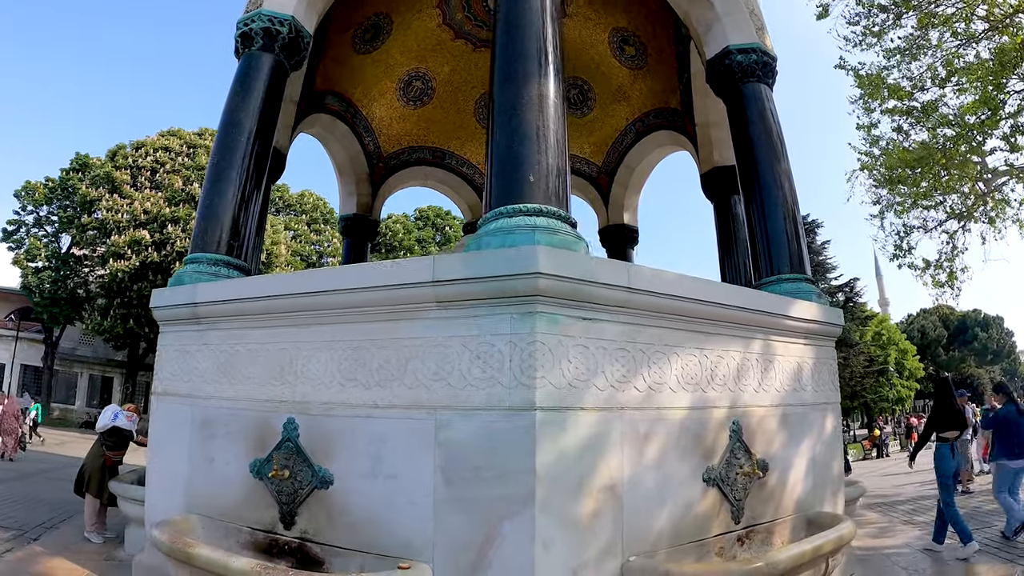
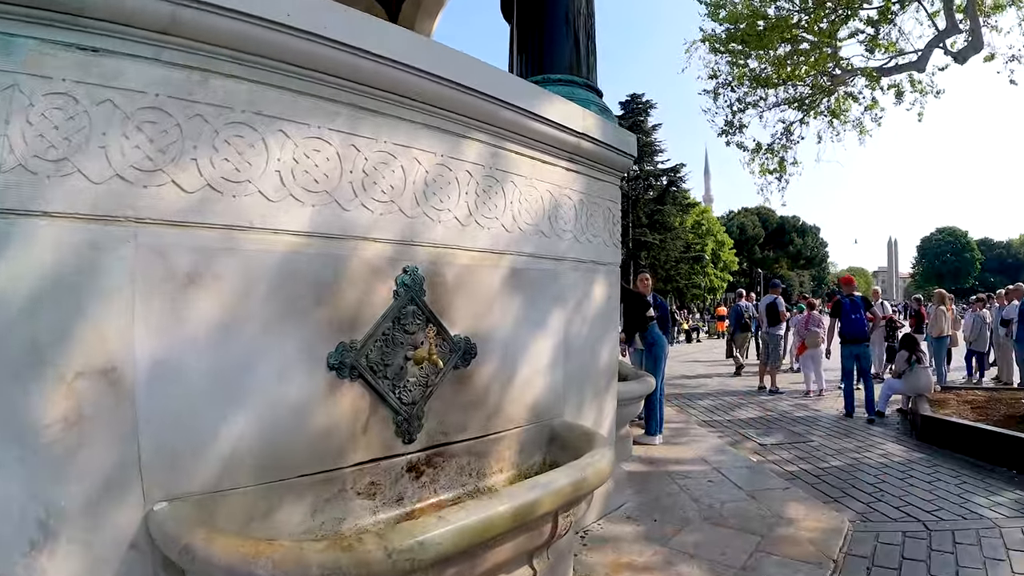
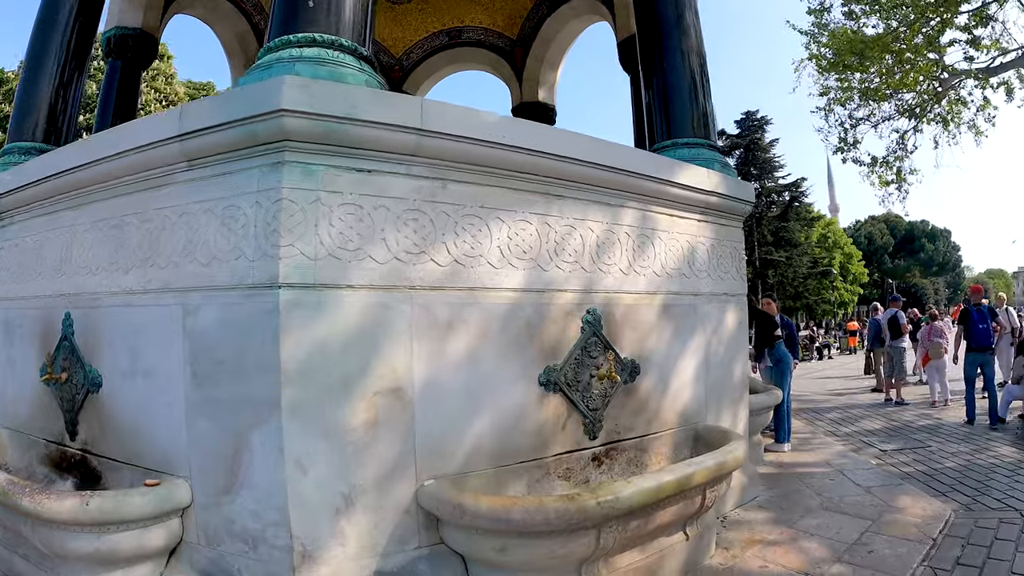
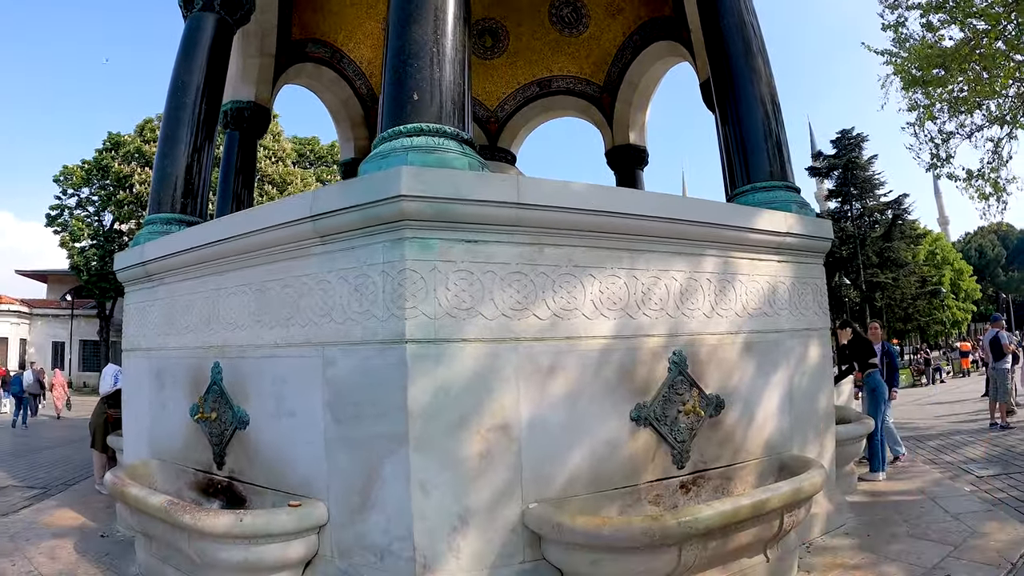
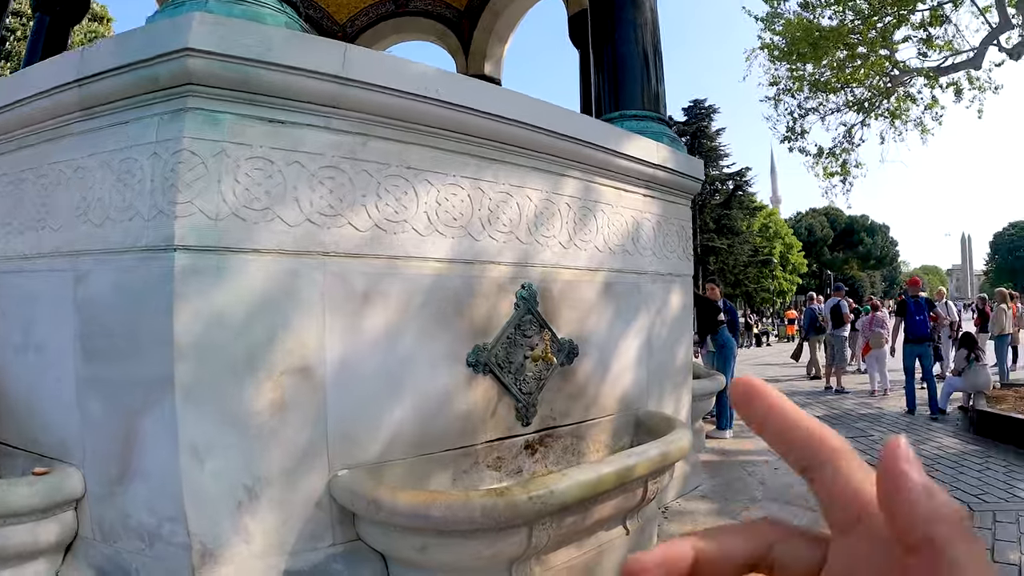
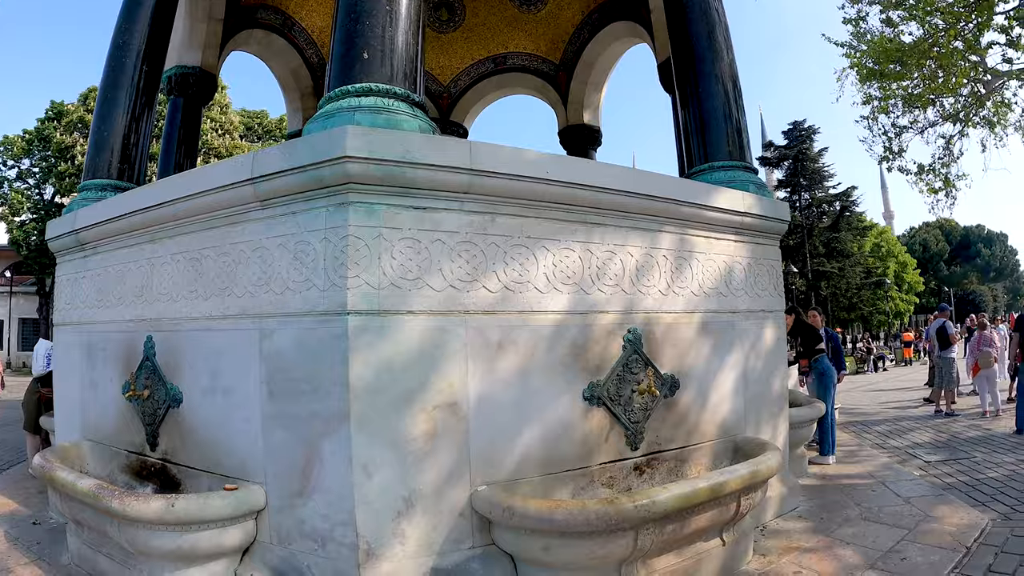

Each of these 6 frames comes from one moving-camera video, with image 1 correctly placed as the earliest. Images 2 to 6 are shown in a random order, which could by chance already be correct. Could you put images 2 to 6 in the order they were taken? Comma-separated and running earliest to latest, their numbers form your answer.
4, 6, 3, 5, 2
